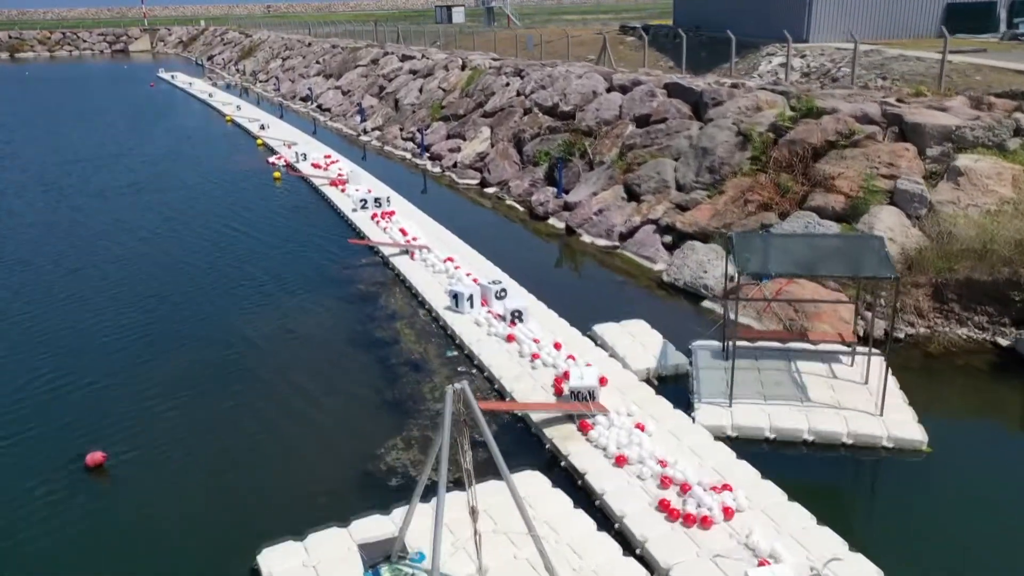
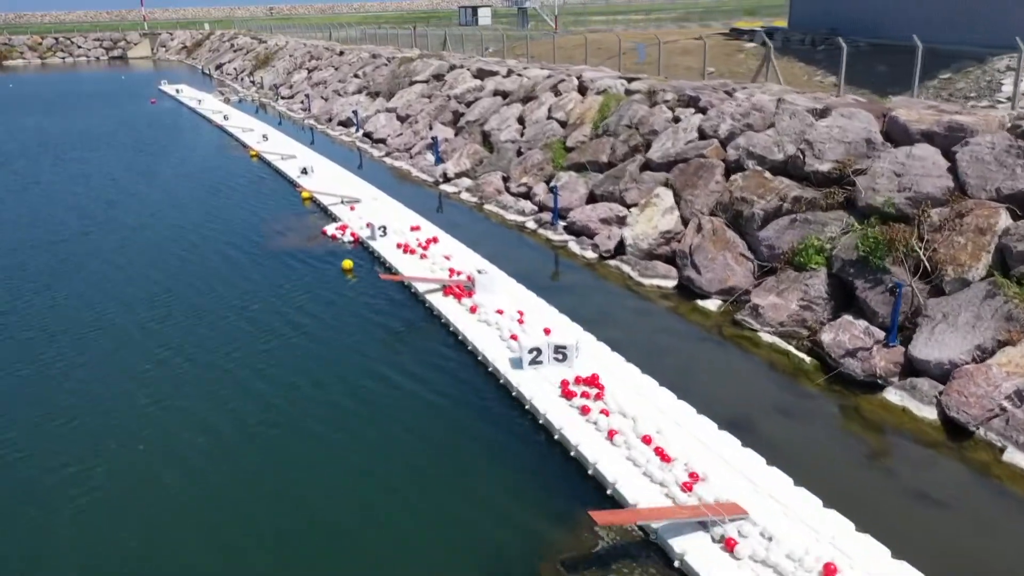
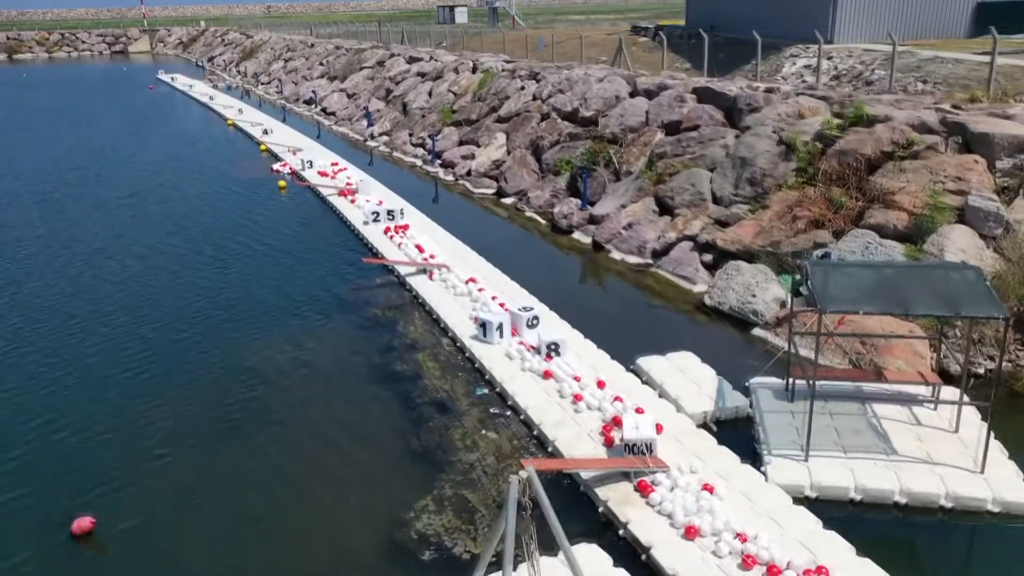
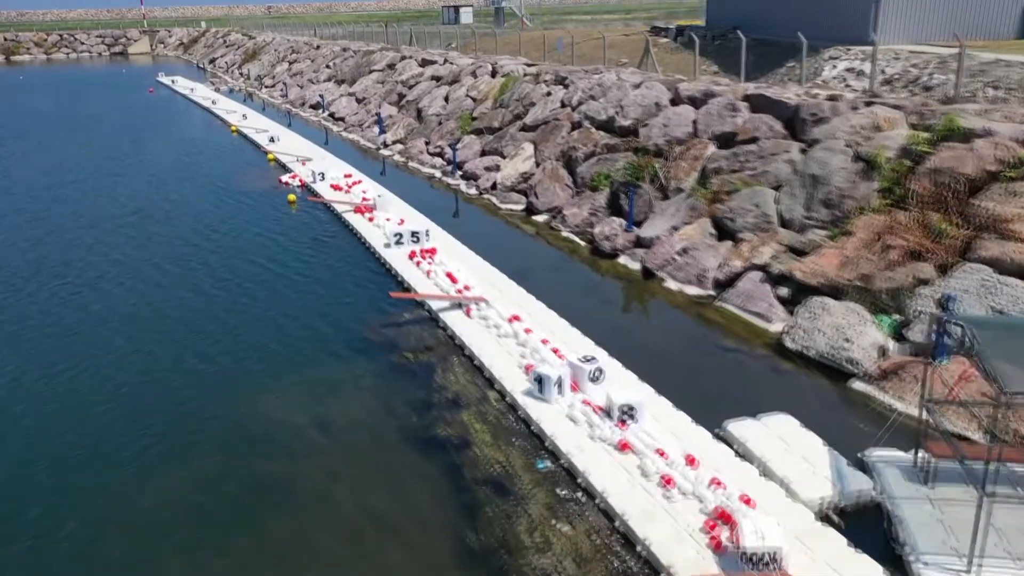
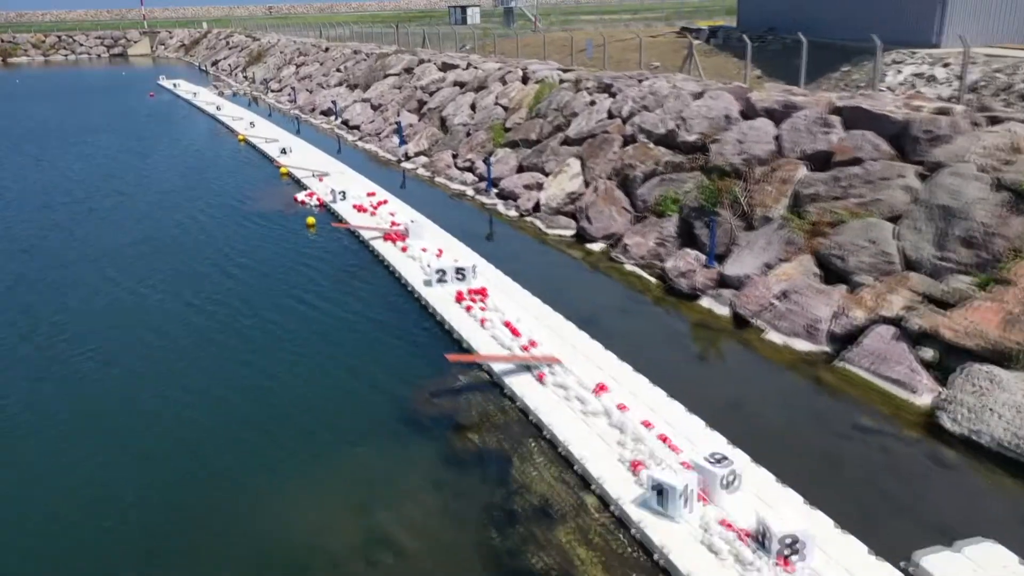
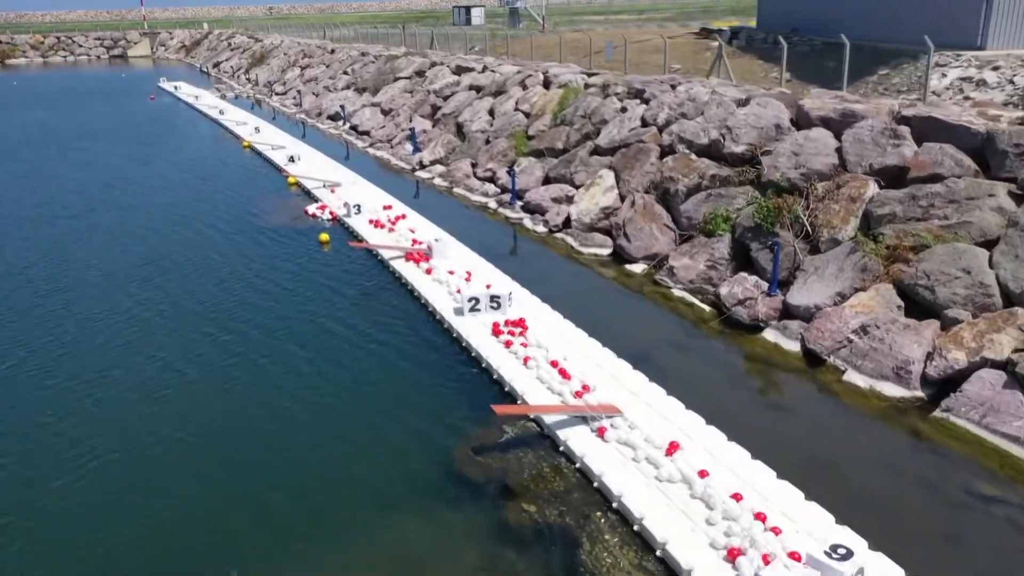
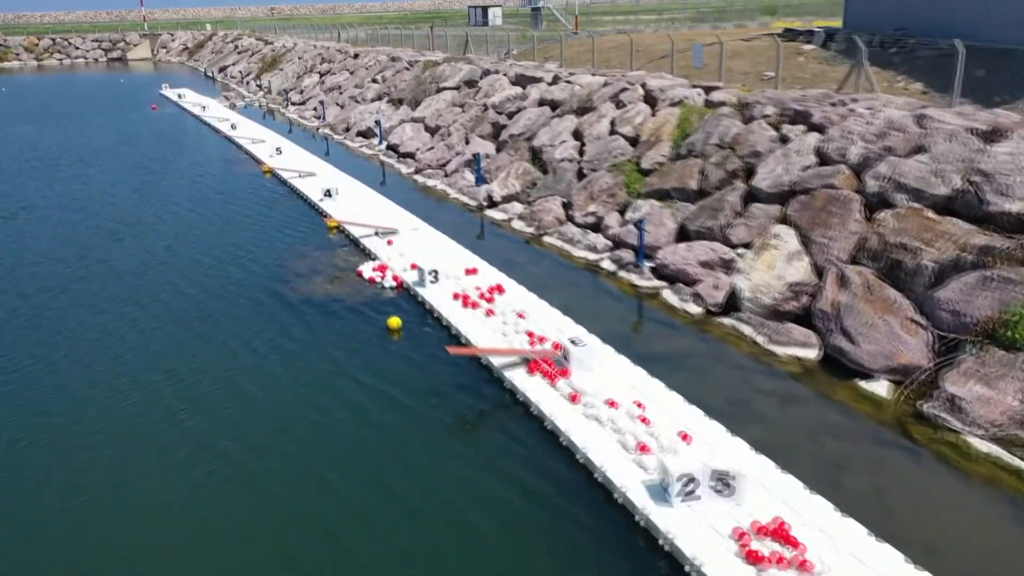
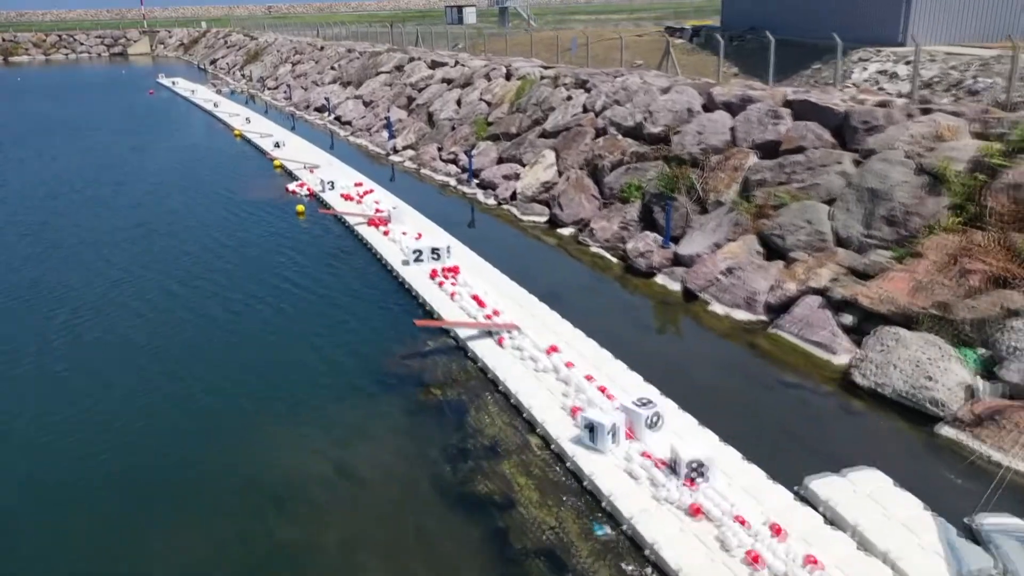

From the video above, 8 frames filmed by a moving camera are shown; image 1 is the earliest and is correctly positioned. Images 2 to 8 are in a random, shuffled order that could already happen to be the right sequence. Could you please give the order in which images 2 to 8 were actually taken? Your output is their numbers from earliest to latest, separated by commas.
3, 4, 8, 5, 6, 2, 7
